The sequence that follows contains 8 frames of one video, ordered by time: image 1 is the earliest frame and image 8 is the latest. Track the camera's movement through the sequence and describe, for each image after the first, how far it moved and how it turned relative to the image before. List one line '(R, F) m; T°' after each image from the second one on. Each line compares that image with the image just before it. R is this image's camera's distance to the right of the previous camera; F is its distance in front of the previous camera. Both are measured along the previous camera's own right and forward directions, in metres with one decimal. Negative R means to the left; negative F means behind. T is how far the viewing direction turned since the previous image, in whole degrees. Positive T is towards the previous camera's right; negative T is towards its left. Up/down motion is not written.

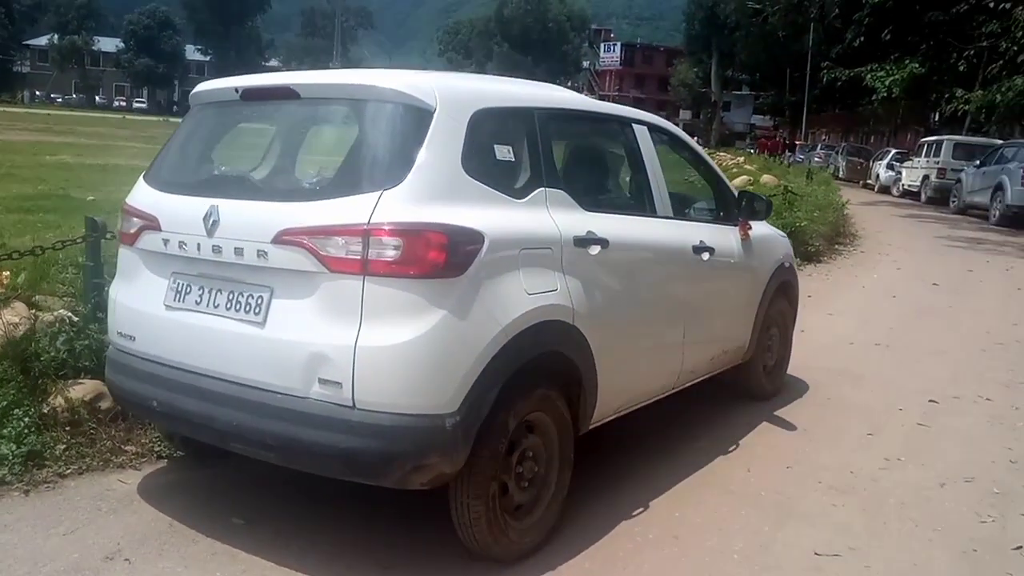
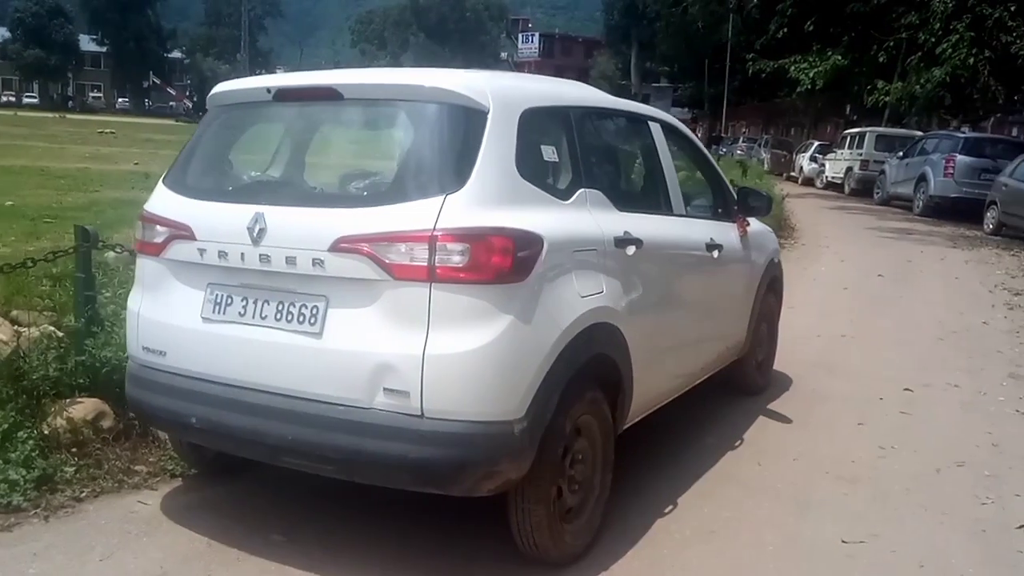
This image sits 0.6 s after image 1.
(-0.5, +0.1) m; +4°
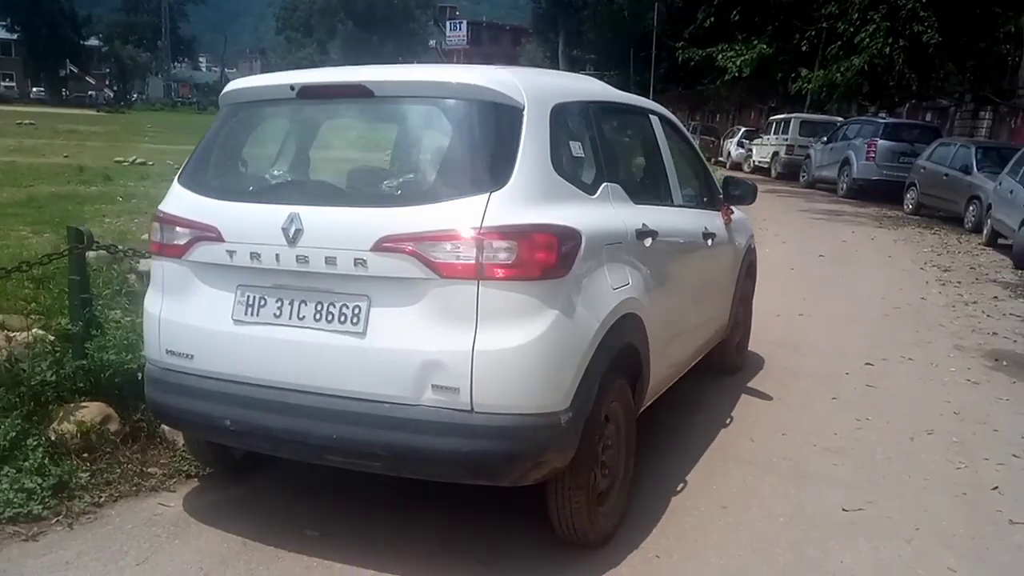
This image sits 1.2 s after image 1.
(-0.4, -0.1) m; +4°
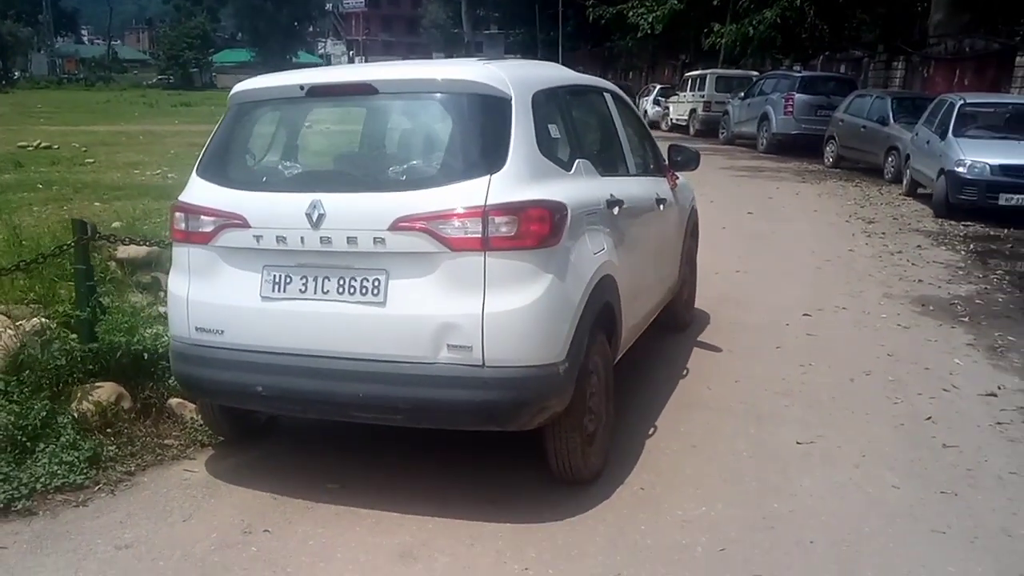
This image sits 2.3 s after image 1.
(-0.3, -0.5) m; +4°
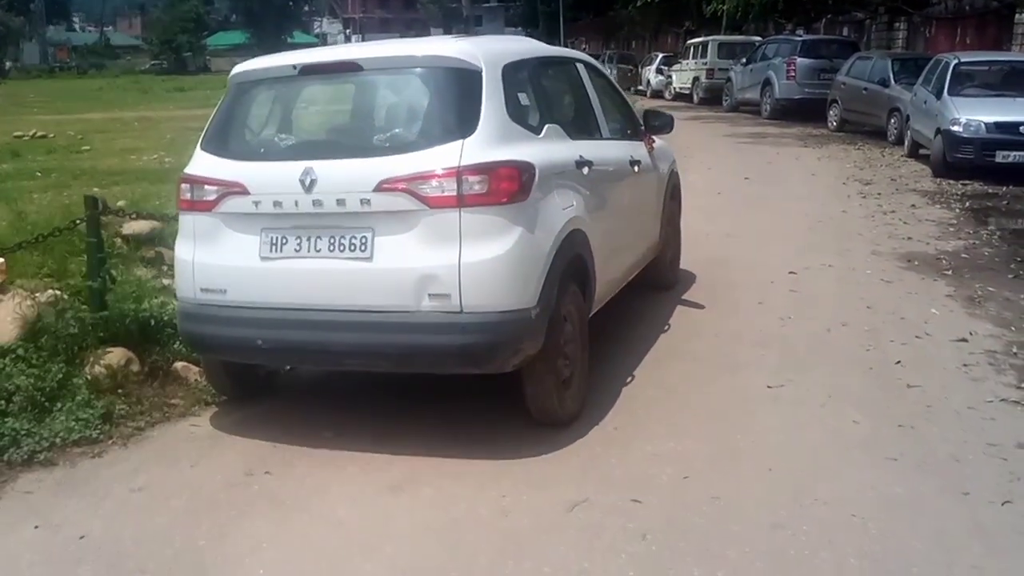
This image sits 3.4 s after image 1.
(+0.2, -0.3) m; 0°
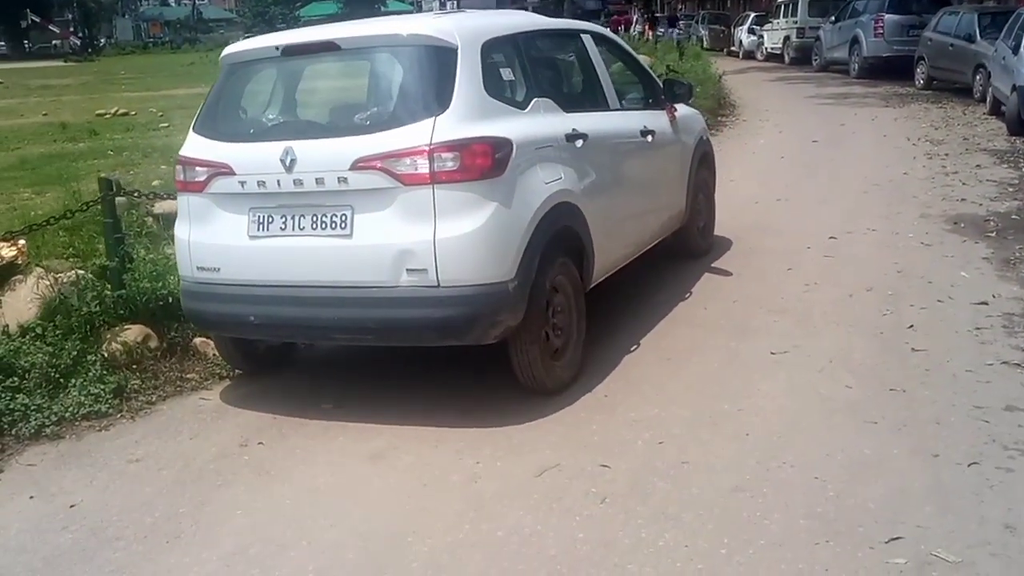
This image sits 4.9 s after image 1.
(+0.5, -0.1) m; -5°
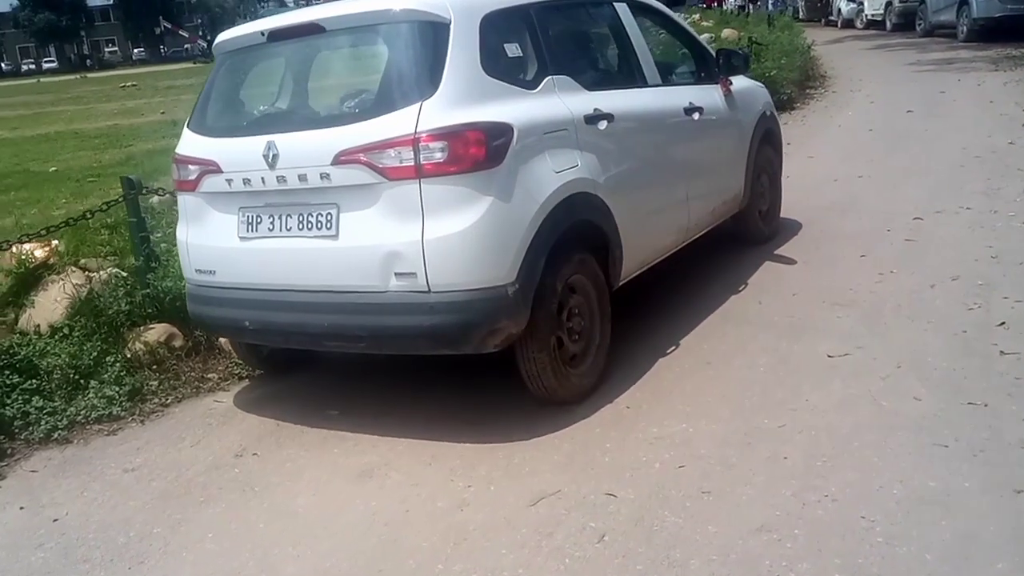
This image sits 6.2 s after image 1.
(+0.4, +0.5) m; -6°
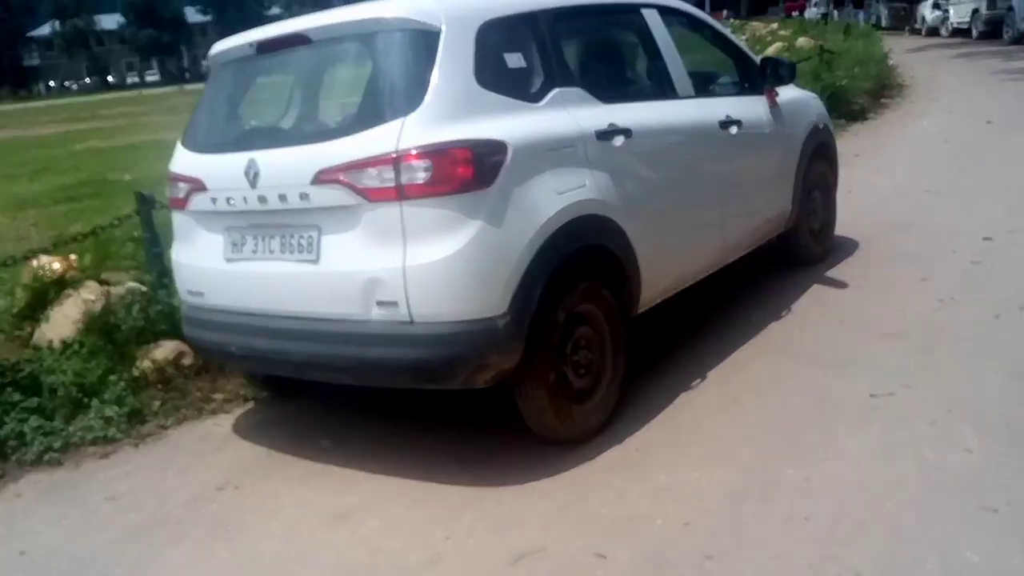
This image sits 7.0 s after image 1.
(+0.3, +0.4) m; -5°
